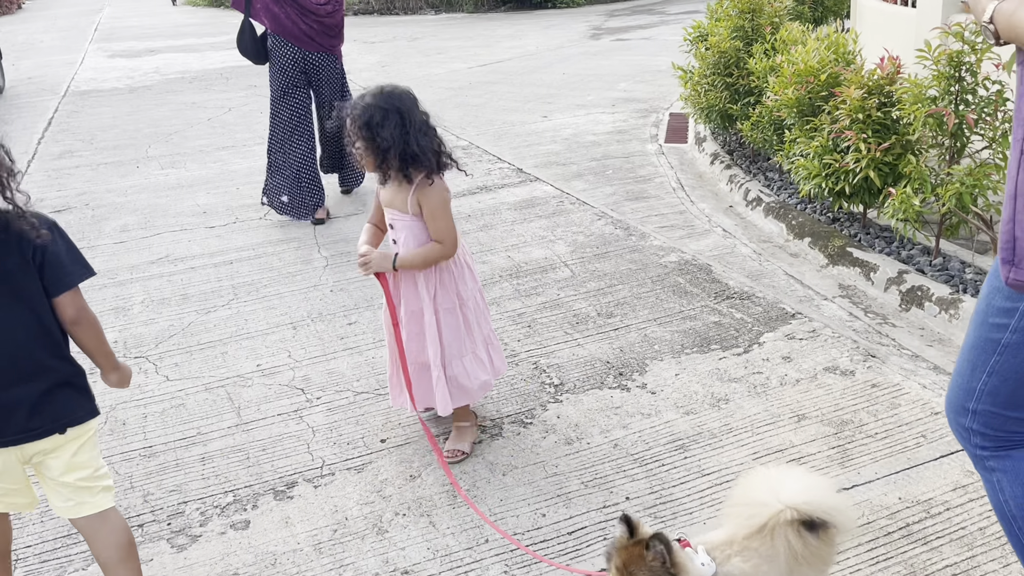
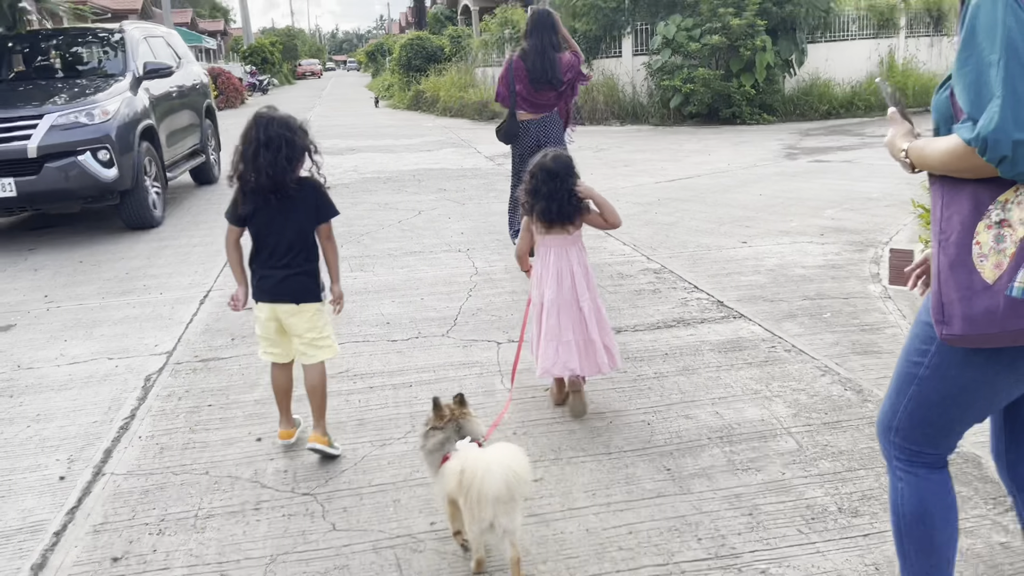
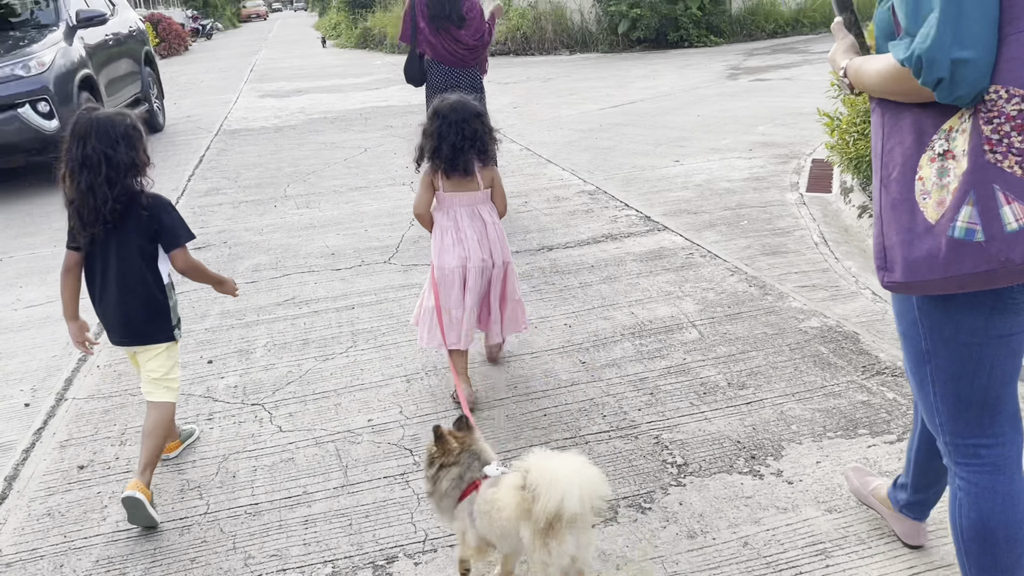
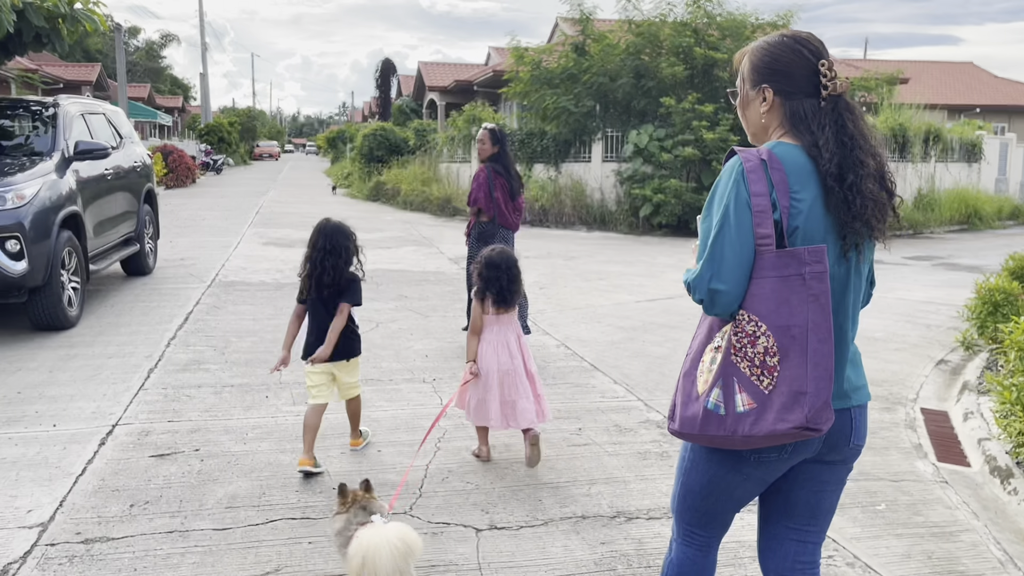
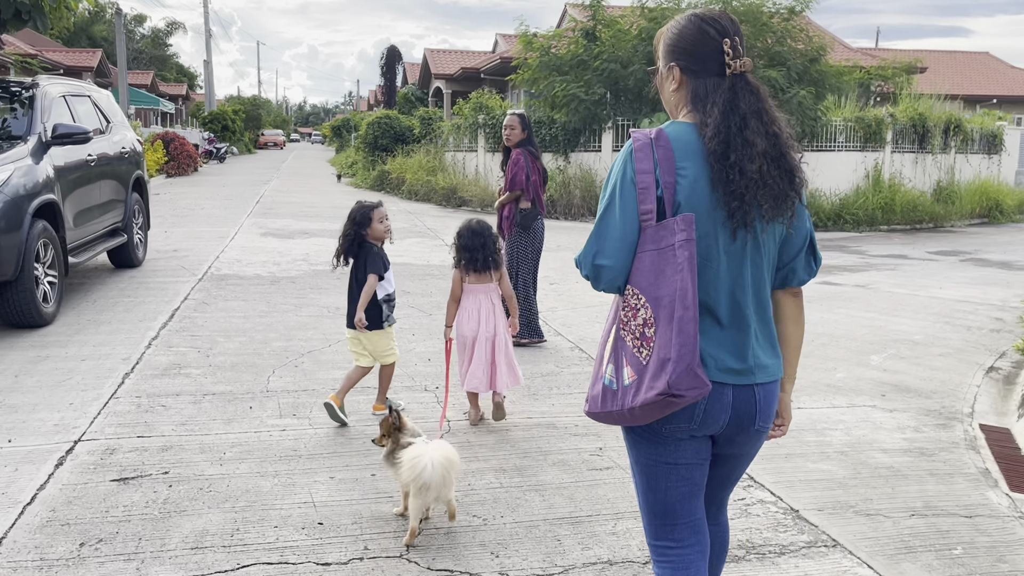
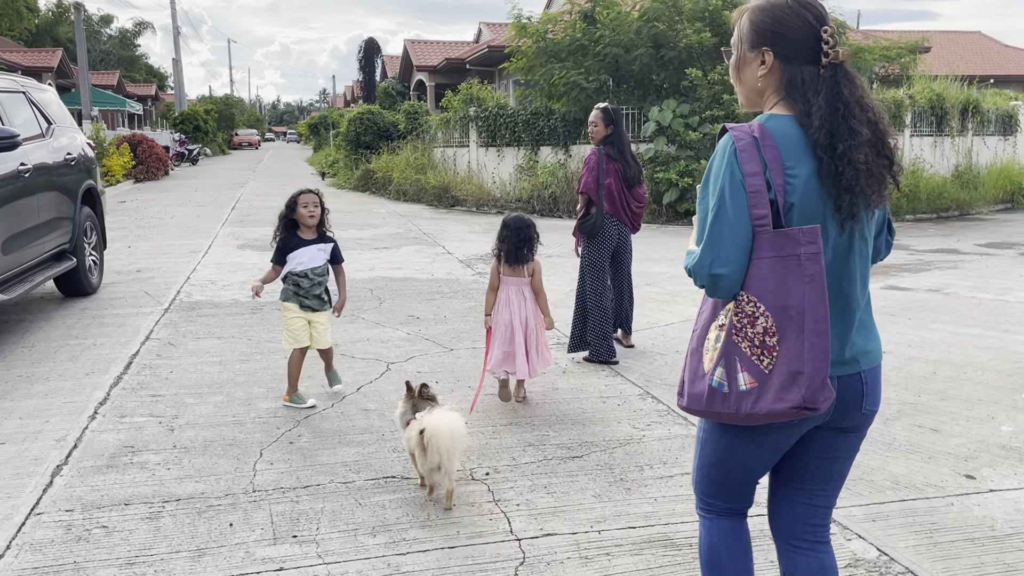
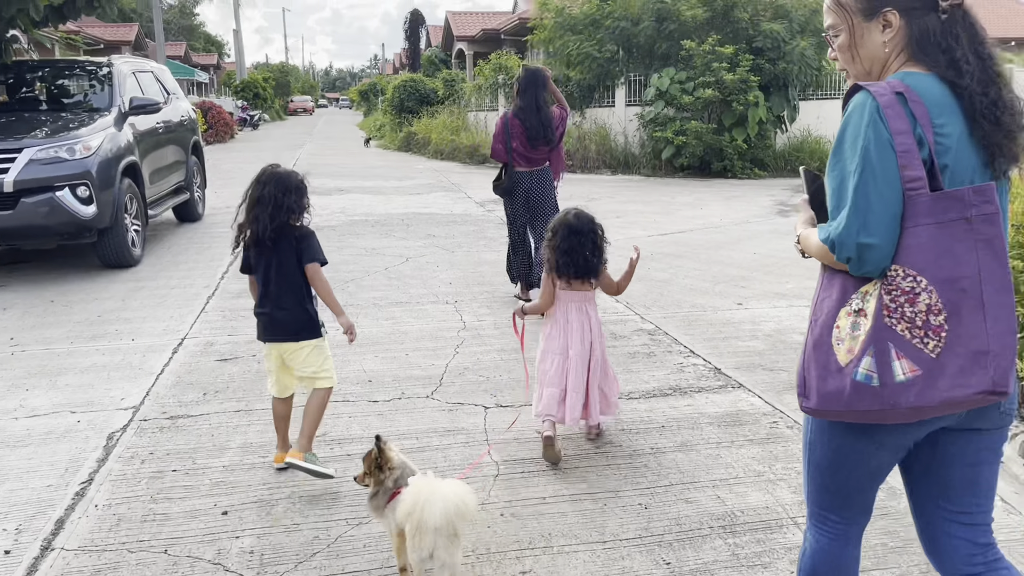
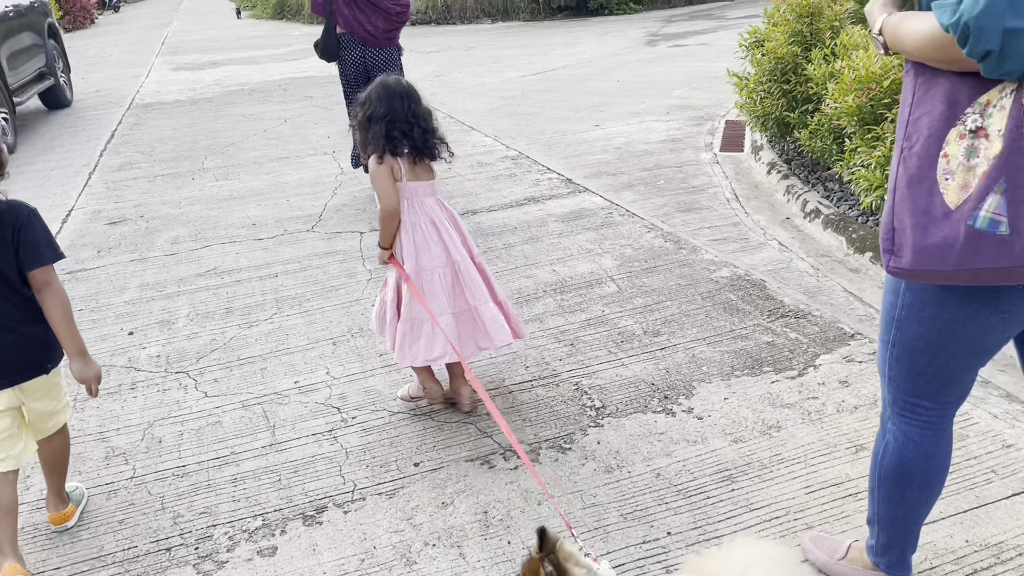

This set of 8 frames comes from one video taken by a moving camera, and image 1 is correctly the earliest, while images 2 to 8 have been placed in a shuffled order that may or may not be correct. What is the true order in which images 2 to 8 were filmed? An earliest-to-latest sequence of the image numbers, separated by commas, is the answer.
8, 3, 2, 7, 4, 5, 6
